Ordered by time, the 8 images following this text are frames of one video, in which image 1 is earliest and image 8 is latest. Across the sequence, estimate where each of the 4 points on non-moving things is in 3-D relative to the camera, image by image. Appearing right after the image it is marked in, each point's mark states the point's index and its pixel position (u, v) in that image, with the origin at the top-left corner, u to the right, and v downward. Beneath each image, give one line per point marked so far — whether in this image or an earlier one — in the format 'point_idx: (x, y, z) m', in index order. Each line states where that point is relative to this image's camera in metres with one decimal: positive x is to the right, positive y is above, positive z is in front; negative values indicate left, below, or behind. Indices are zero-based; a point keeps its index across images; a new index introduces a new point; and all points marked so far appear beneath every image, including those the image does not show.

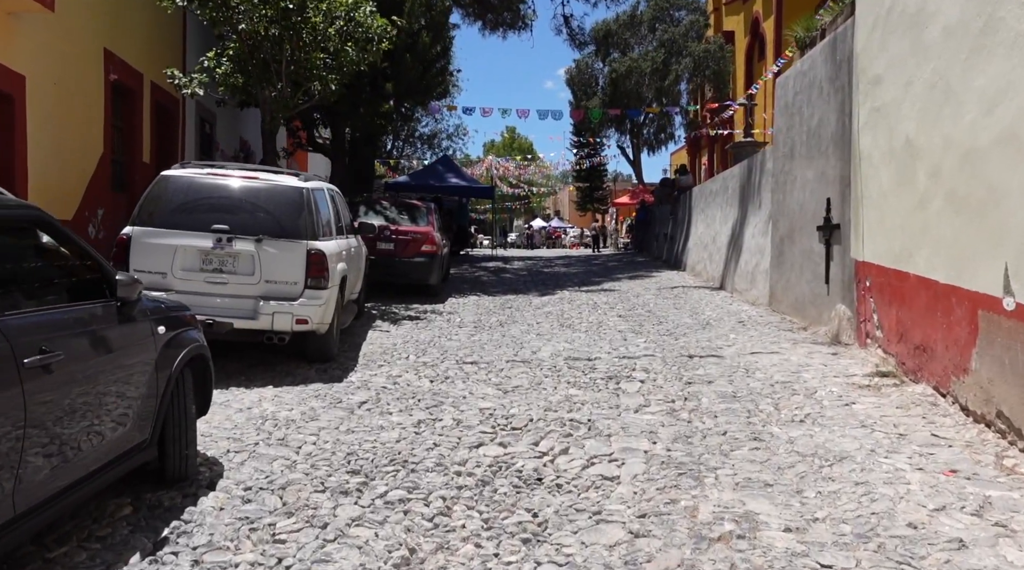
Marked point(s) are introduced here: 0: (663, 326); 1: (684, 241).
0: (+1.8, -0.5, +10.5) m
1: (+3.9, +1.0, +19.7) m
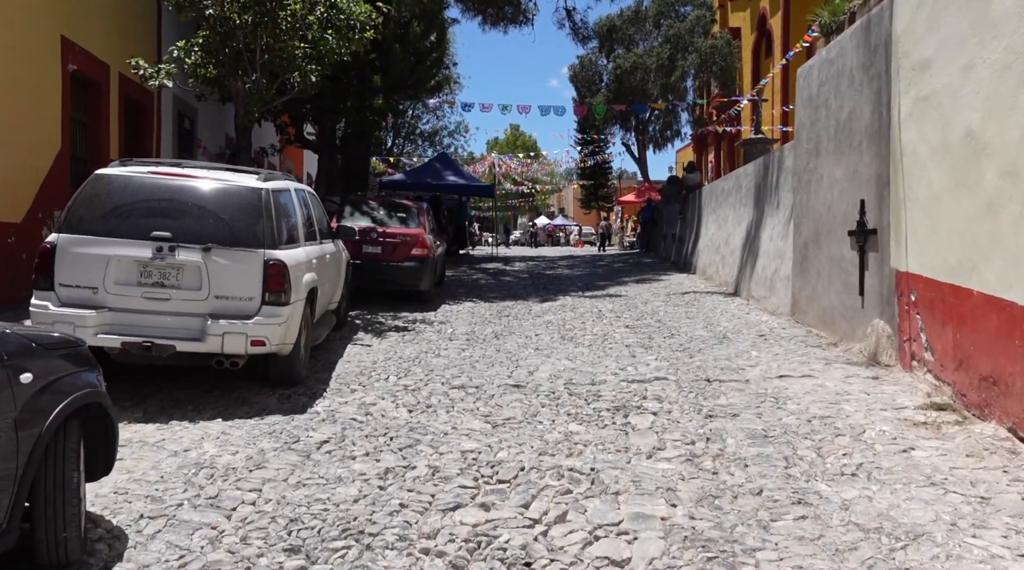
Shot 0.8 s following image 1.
0: (+1.8, -0.6, +9.5) m
1: (+3.9, +0.9, +18.6) m
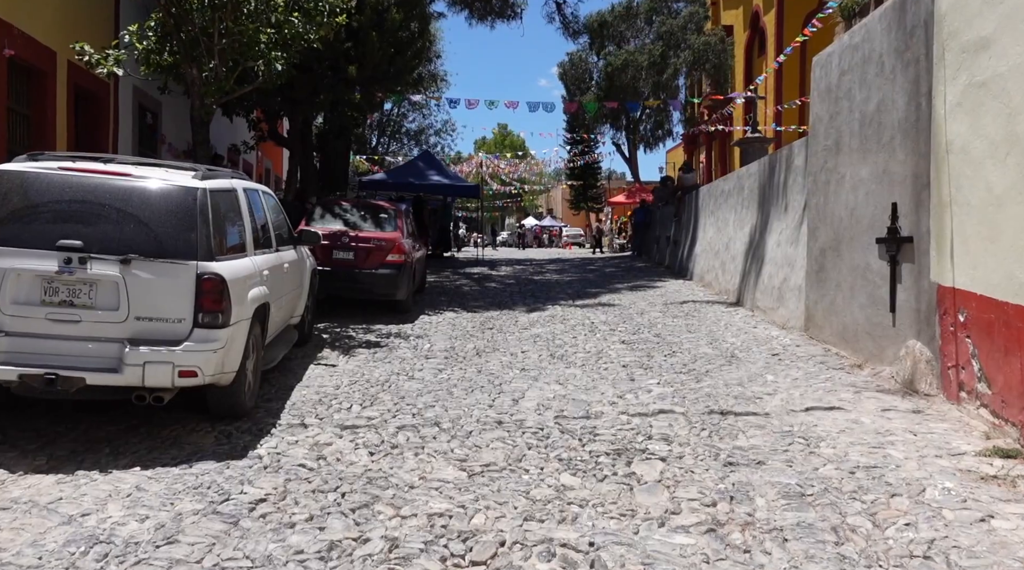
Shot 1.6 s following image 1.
0: (+1.6, -0.7, +8.5) m
1: (+3.6, +0.8, +17.7) m
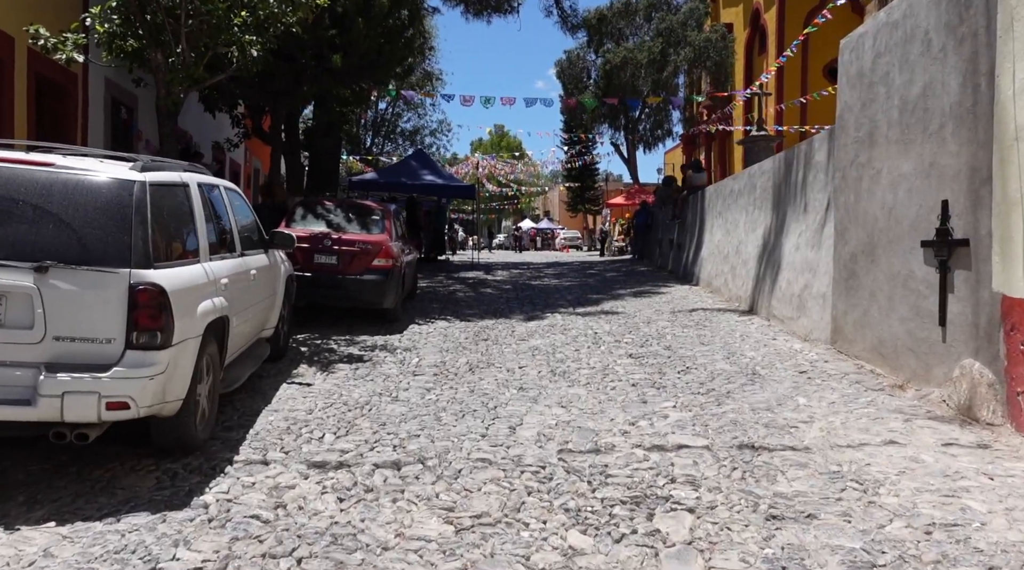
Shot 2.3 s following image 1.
0: (+1.6, -0.8, +7.6) m
1: (+3.5, +0.7, +16.8) m
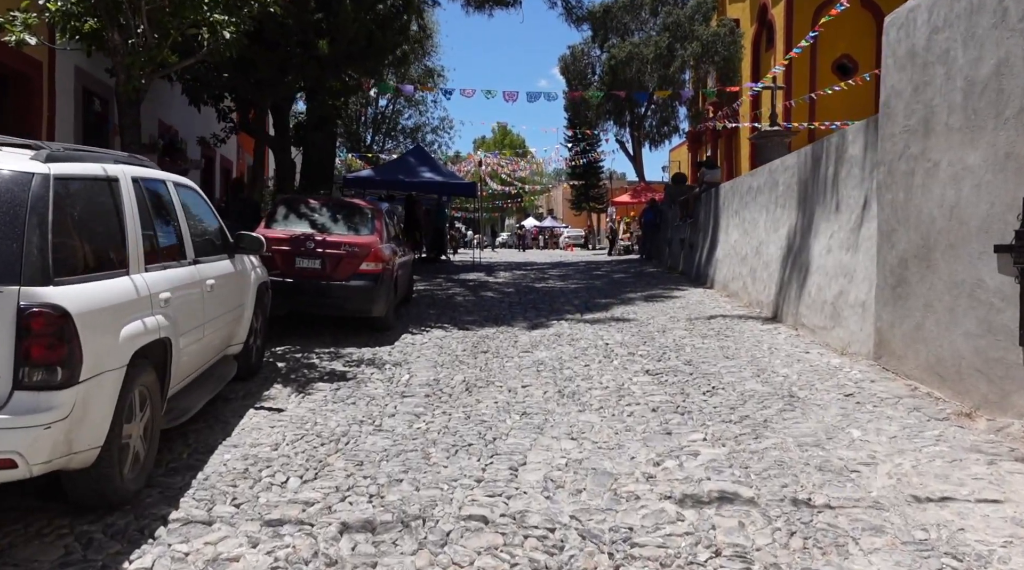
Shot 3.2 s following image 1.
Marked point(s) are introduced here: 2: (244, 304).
0: (+1.6, -0.9, +6.6) m
1: (+3.6, +0.6, +15.8) m
2: (-2.2, -0.2, +7.1) m
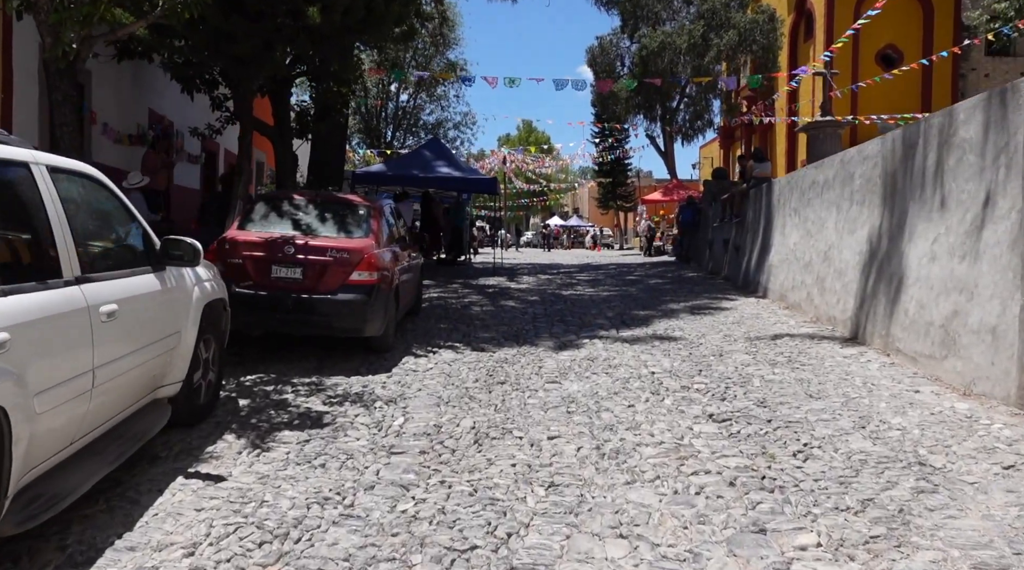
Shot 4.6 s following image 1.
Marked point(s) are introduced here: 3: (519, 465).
0: (+1.7, -1.0, +4.8) m
1: (+4.0, +0.5, +13.9) m
2: (-2.0, -0.3, +5.3) m
3: (0.0, -1.1, +5.2) m
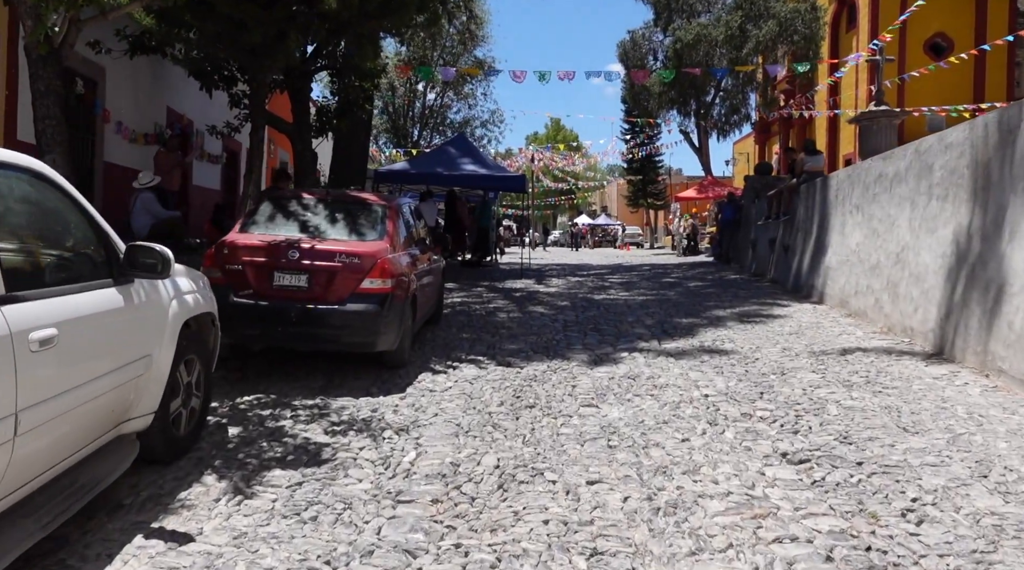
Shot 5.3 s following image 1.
0: (+1.9, -1.1, +3.7) m
1: (+4.4, +0.4, +12.8) m
2: (-1.9, -0.3, +4.4) m
3: (+0.2, -1.1, +4.2) m
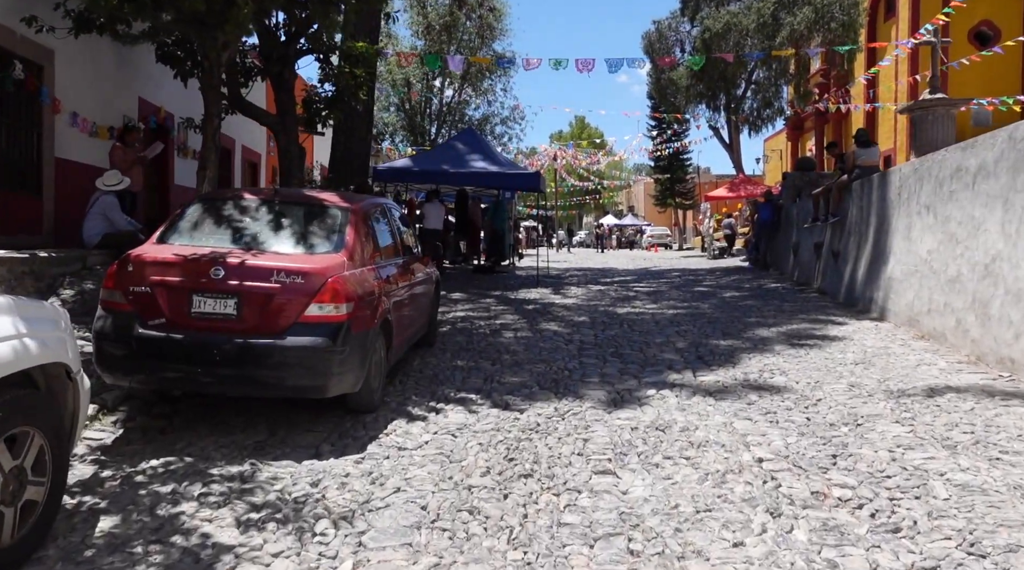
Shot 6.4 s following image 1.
0: (+1.7, -1.3, +2.0) m
1: (+4.5, +0.3, +11.0) m
2: (-2.0, -0.5, +2.8) m
3: (+0.1, -1.3, +2.6) m
